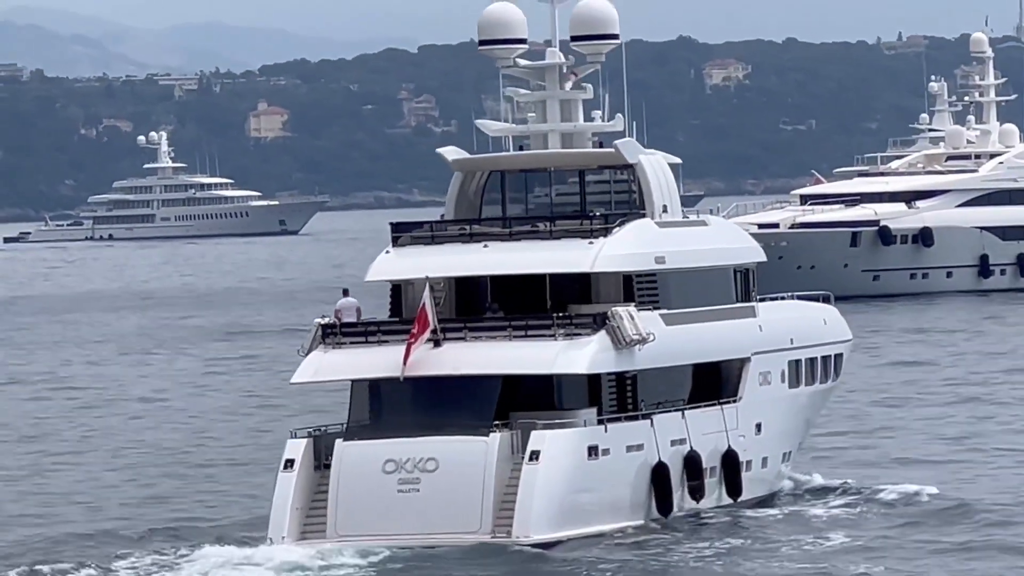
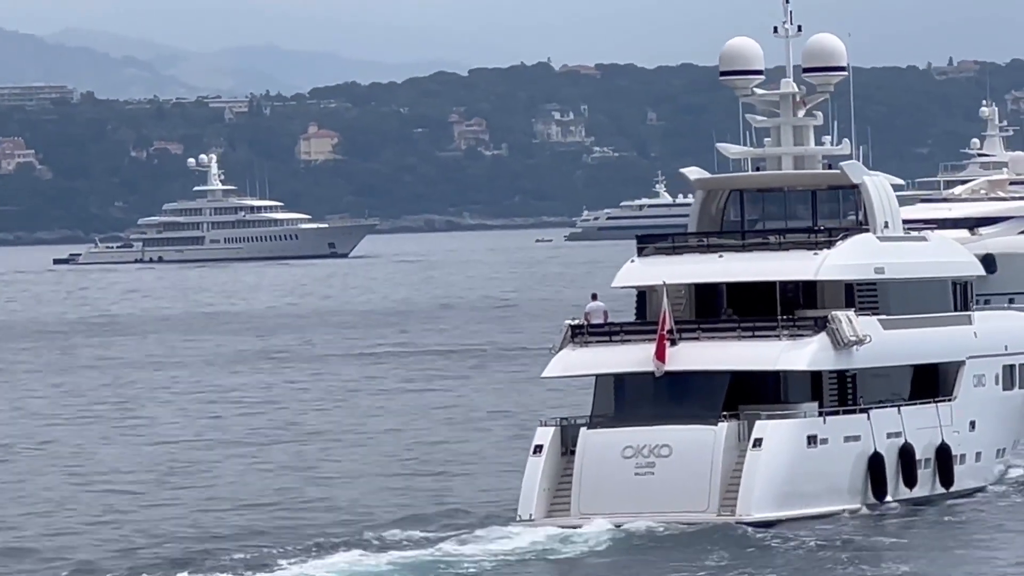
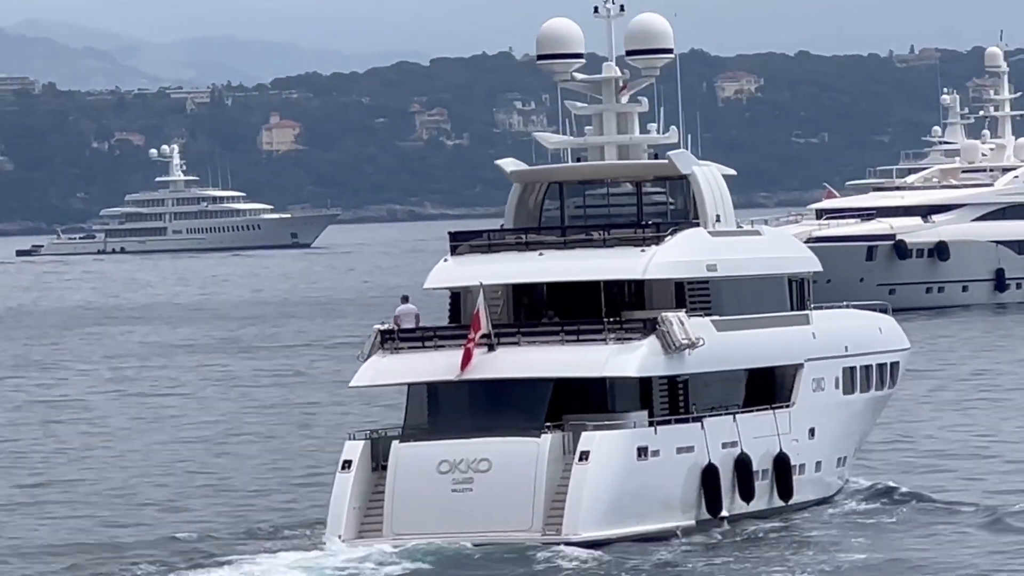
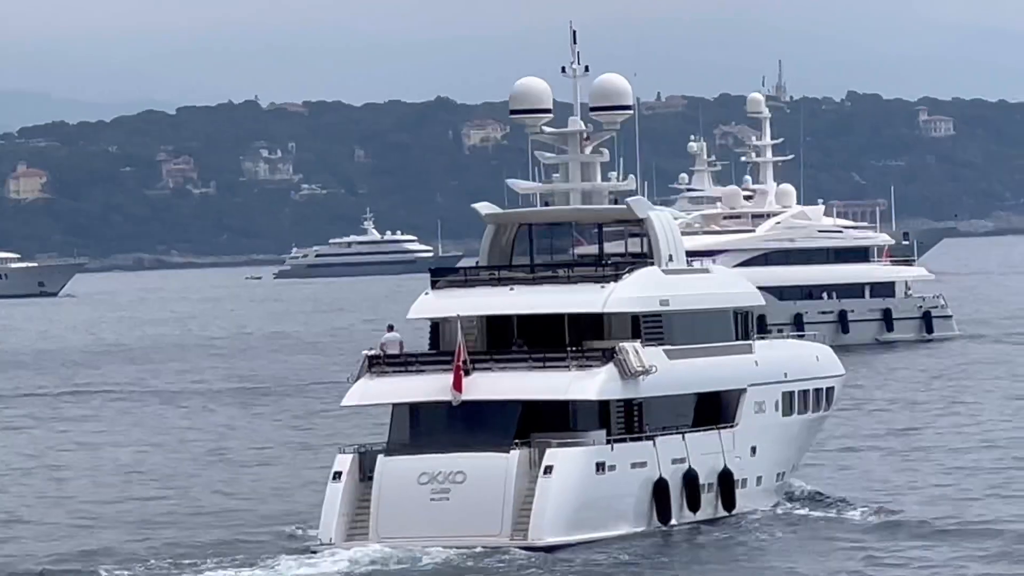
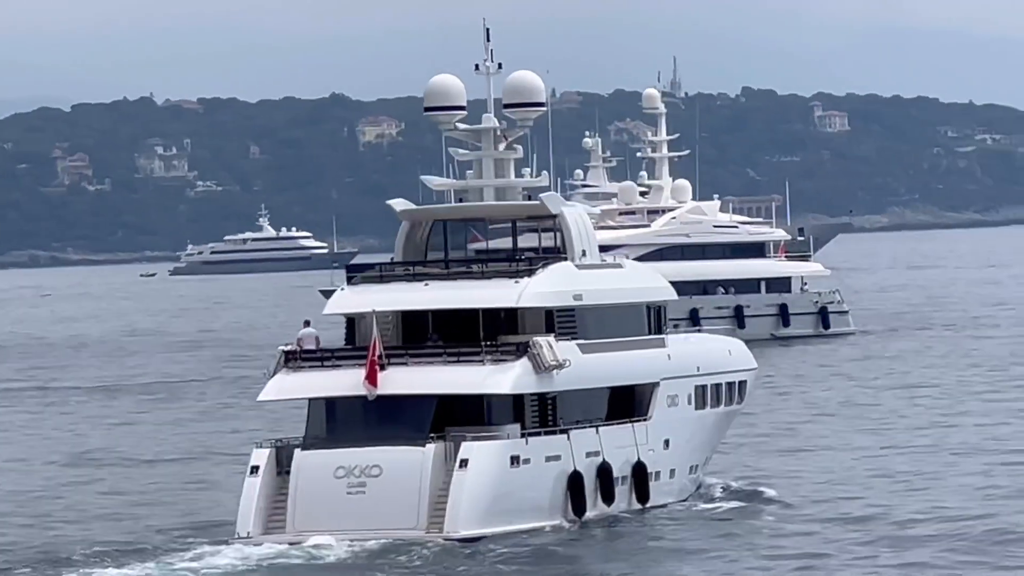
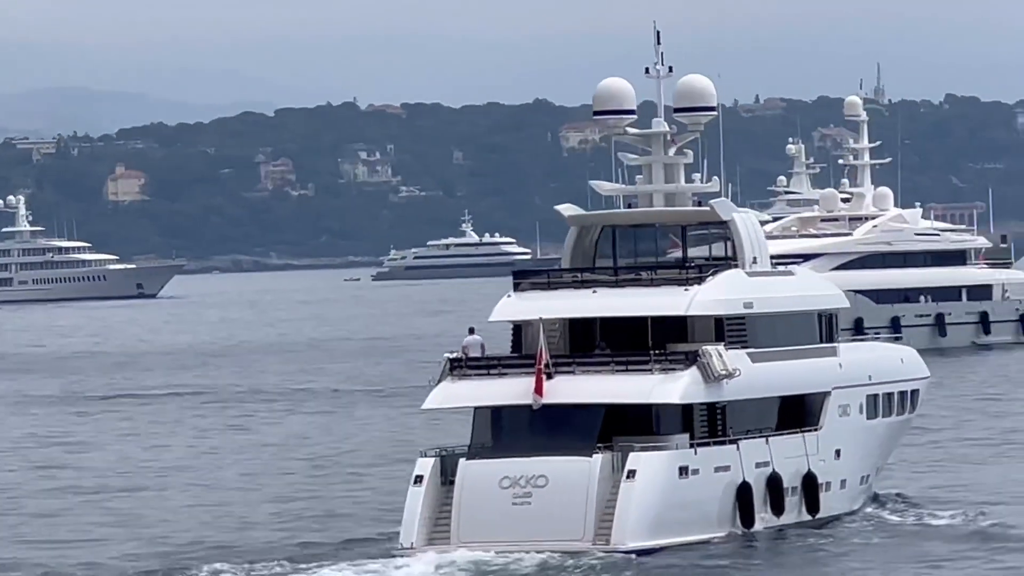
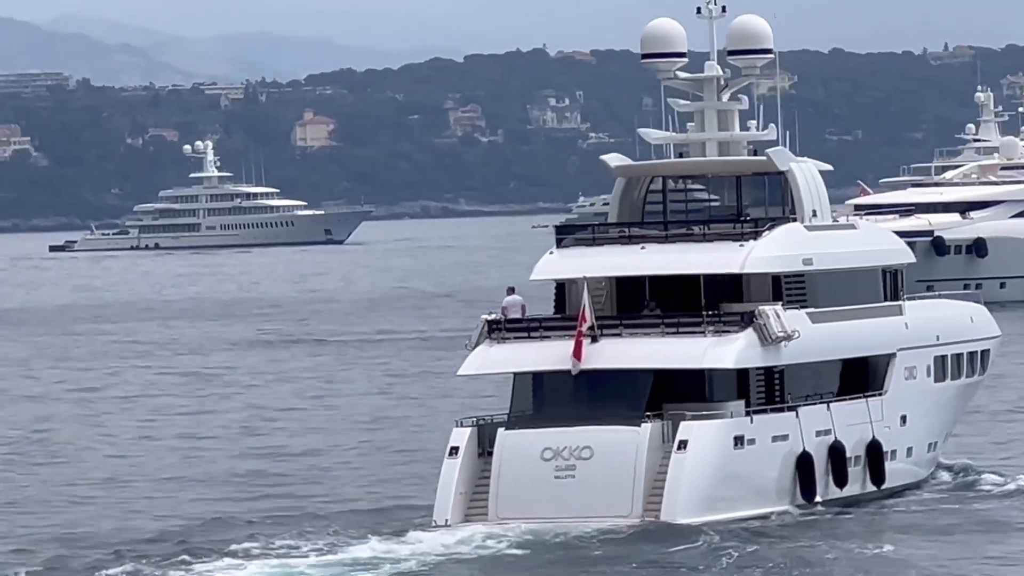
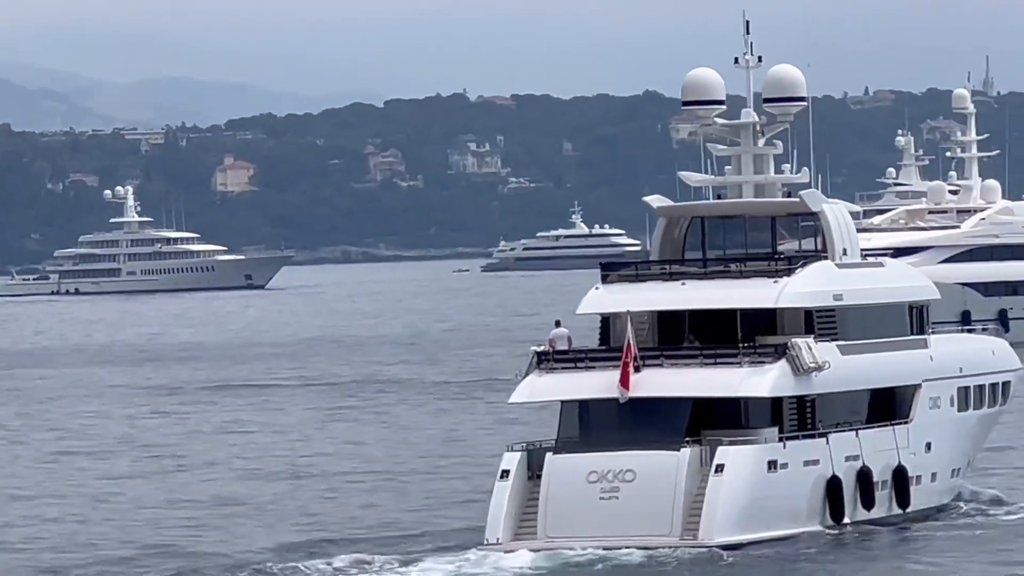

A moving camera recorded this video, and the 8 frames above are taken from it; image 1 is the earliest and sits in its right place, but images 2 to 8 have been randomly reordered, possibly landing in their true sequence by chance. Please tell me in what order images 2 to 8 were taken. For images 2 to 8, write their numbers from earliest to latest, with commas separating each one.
3, 7, 2, 8, 6, 4, 5
